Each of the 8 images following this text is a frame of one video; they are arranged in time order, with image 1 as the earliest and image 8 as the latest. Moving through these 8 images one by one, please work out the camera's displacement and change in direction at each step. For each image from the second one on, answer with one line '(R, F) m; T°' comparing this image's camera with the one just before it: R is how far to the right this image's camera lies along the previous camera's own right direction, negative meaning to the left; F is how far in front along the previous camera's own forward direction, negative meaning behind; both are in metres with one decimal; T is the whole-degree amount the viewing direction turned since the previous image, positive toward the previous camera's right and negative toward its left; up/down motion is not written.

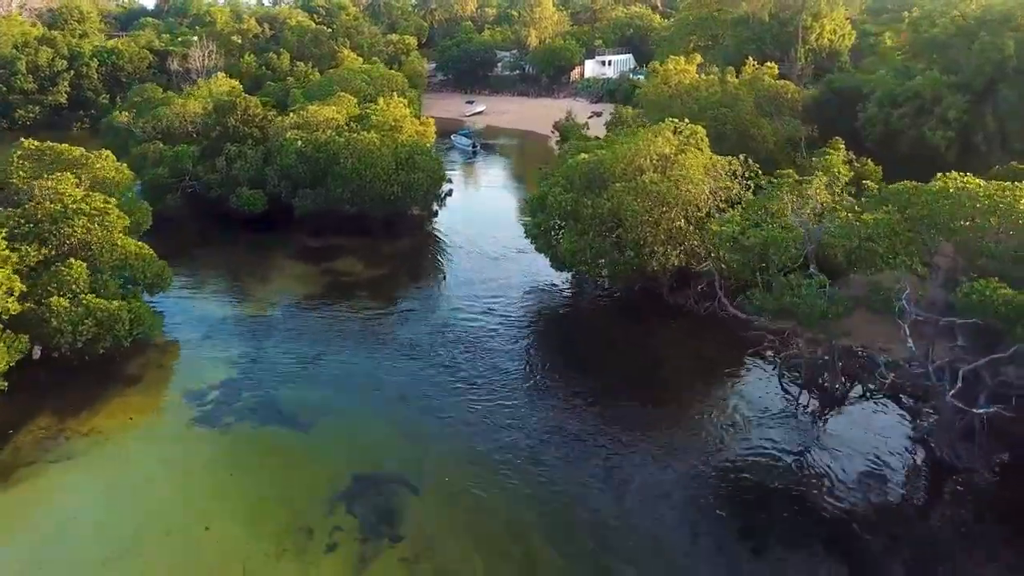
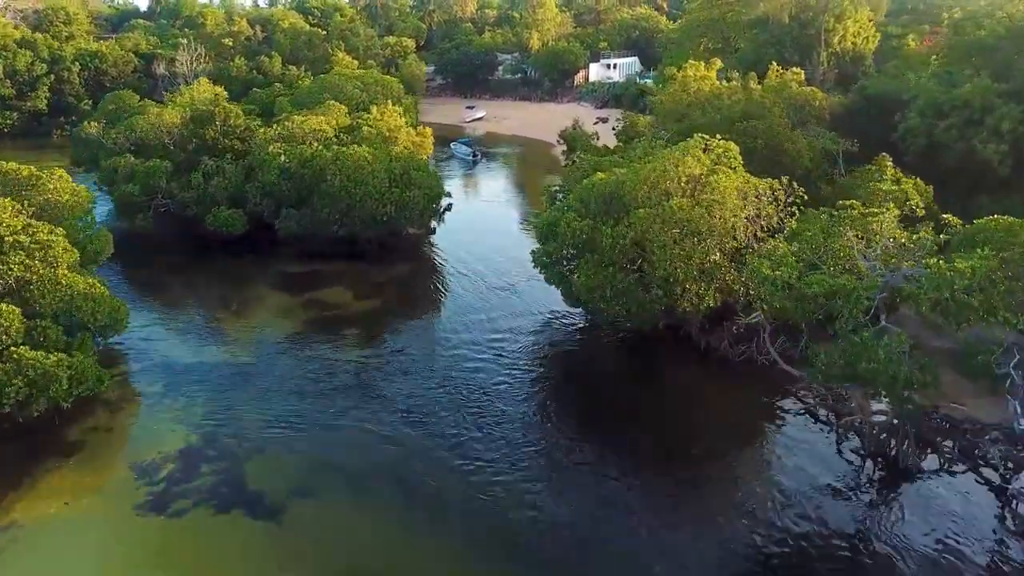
(-0.3, +4.2) m; 0°
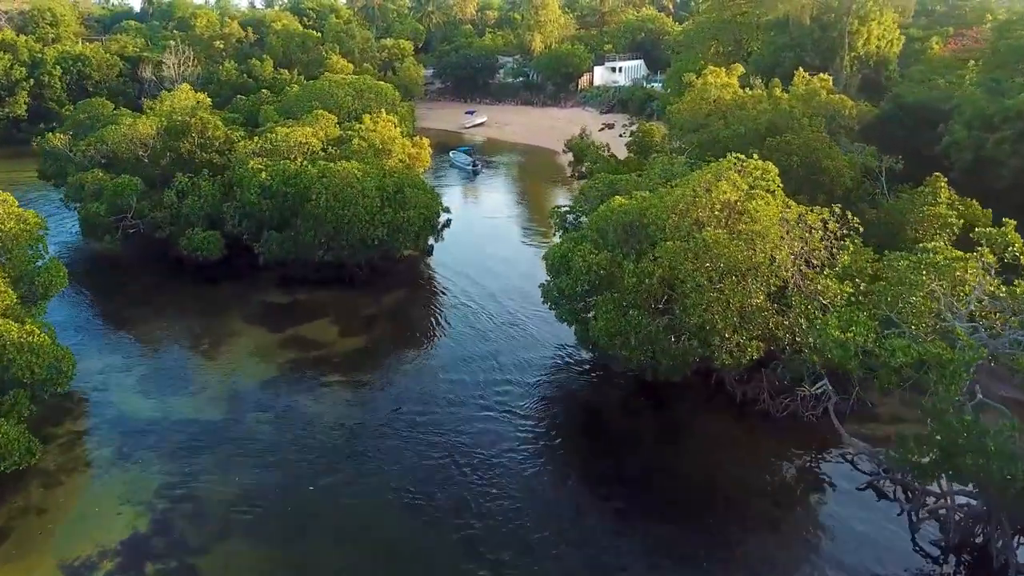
(-0.2, +3.9) m; 0°
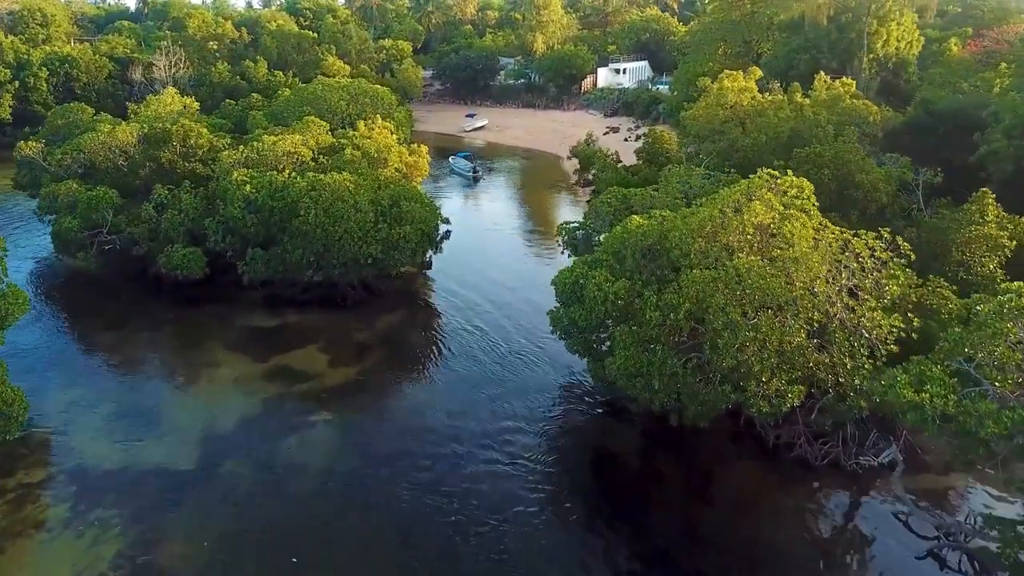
(-0.2, +2.7) m; 0°
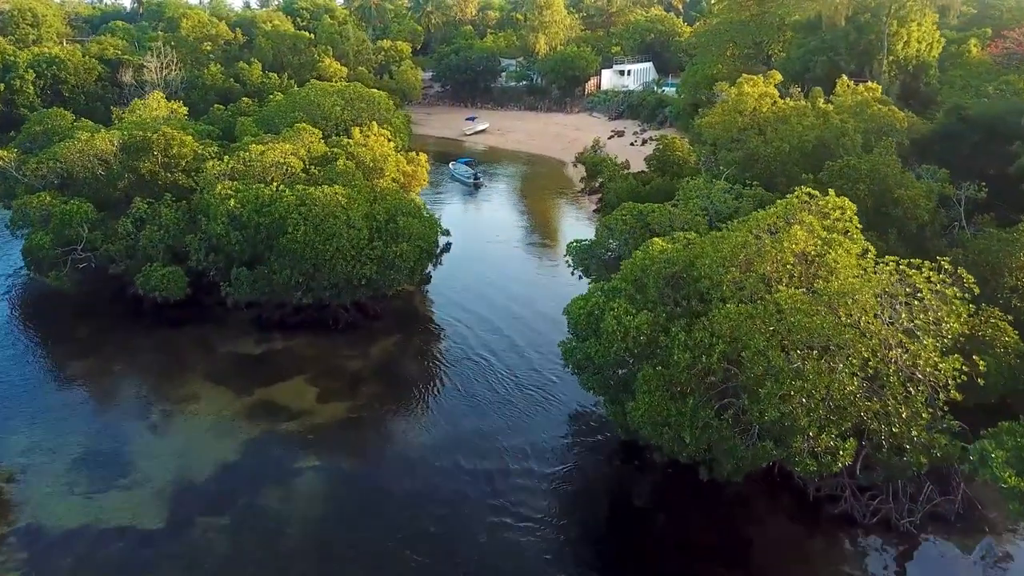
(-0.2, +2.5) m; 0°
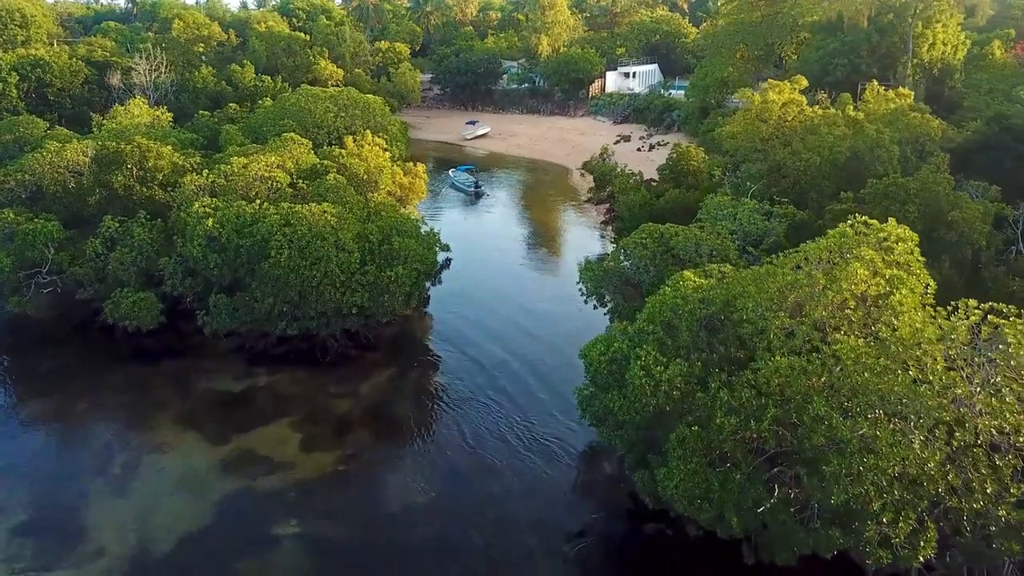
(-0.2, +2.9) m; 0°
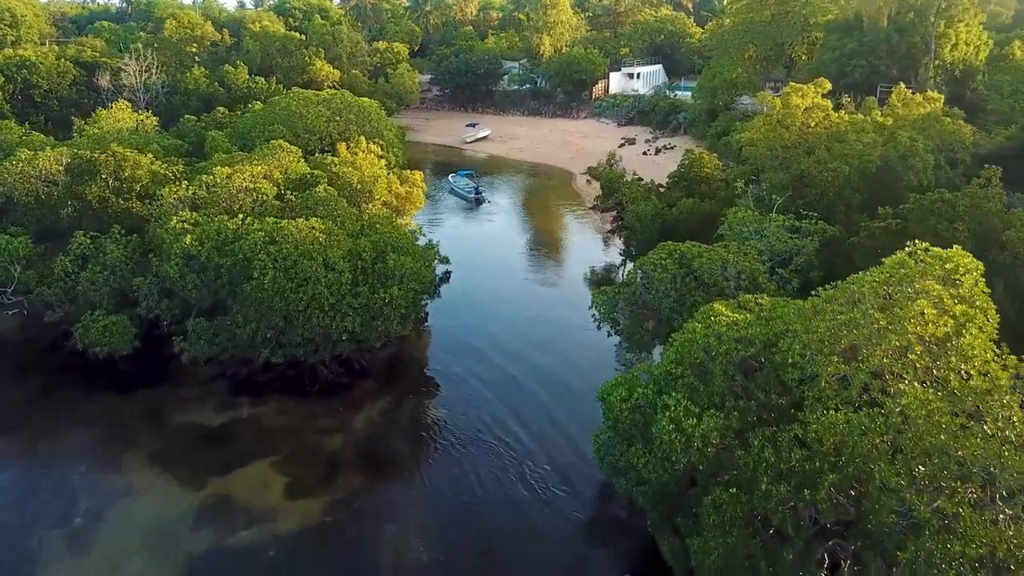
(-0.2, +2.4) m; 0°
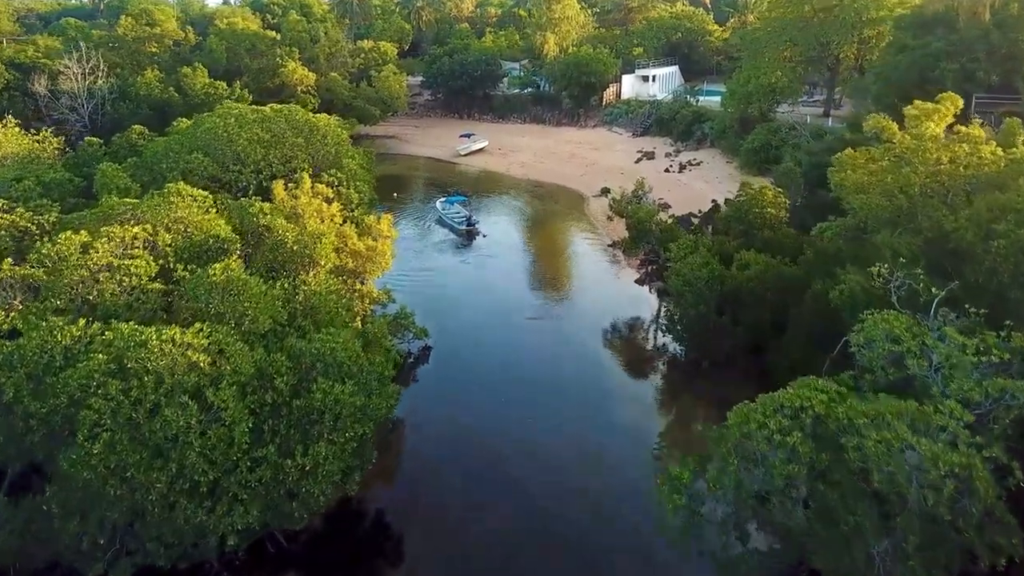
(-0.1, +10.2) m; 0°
